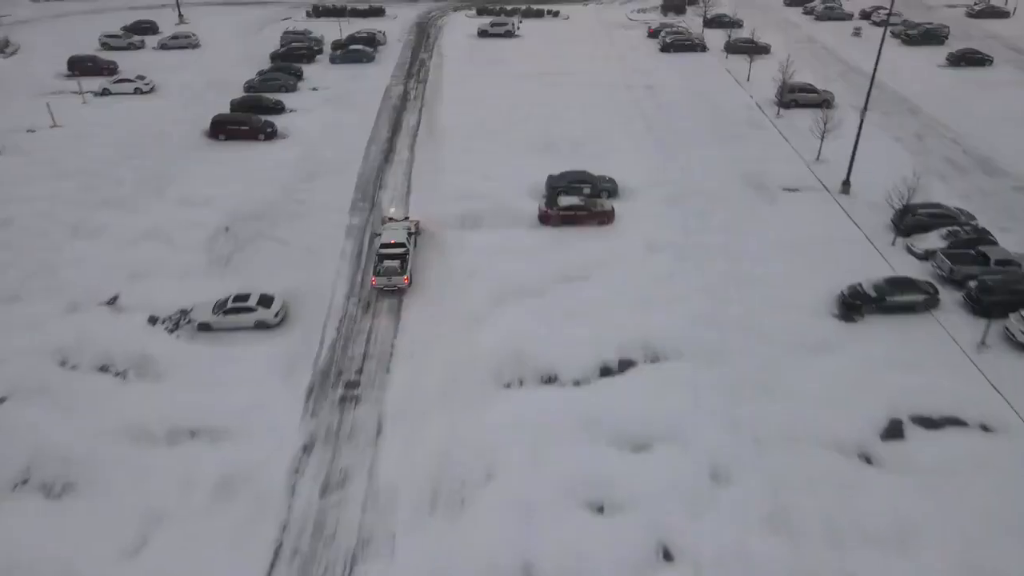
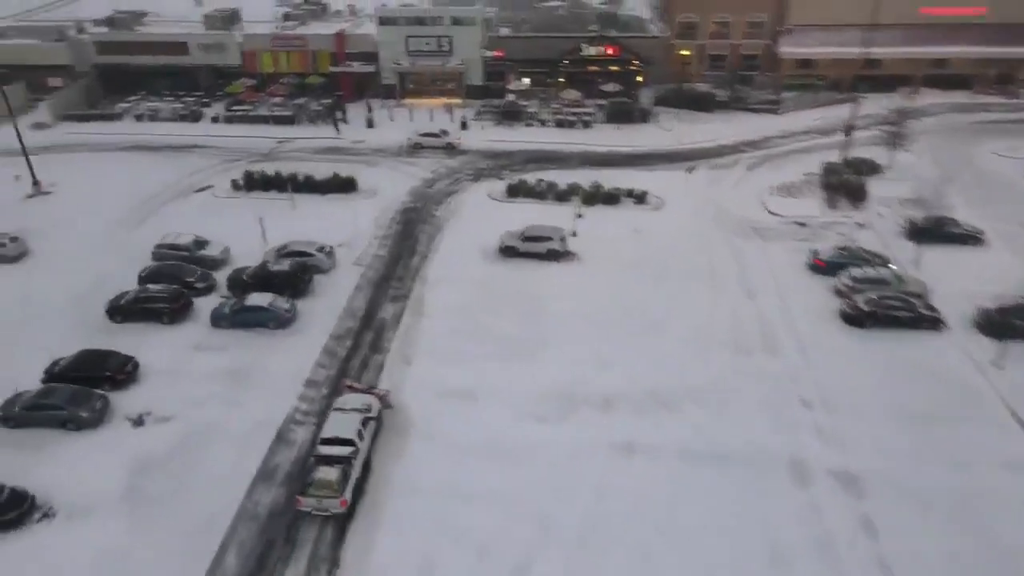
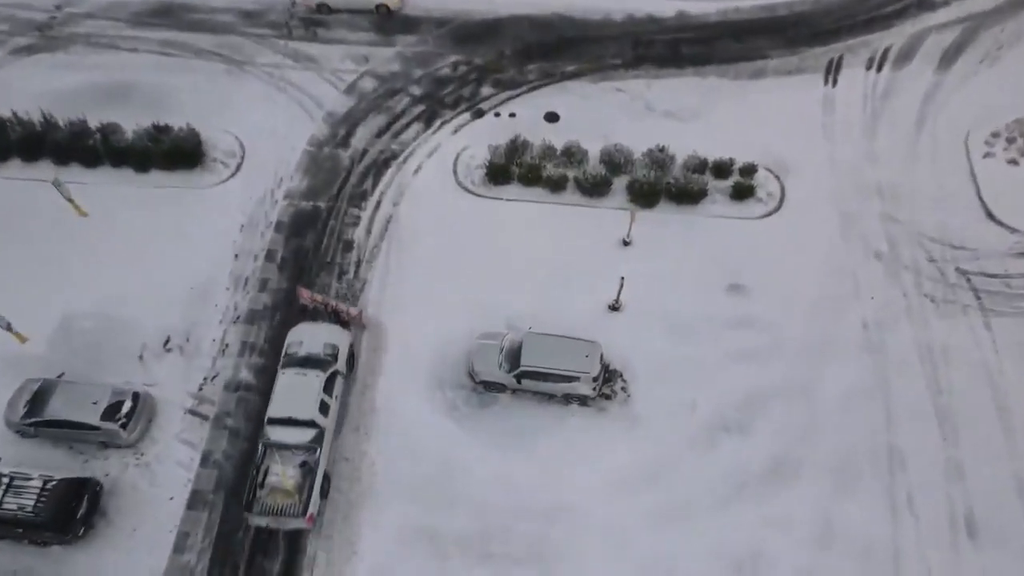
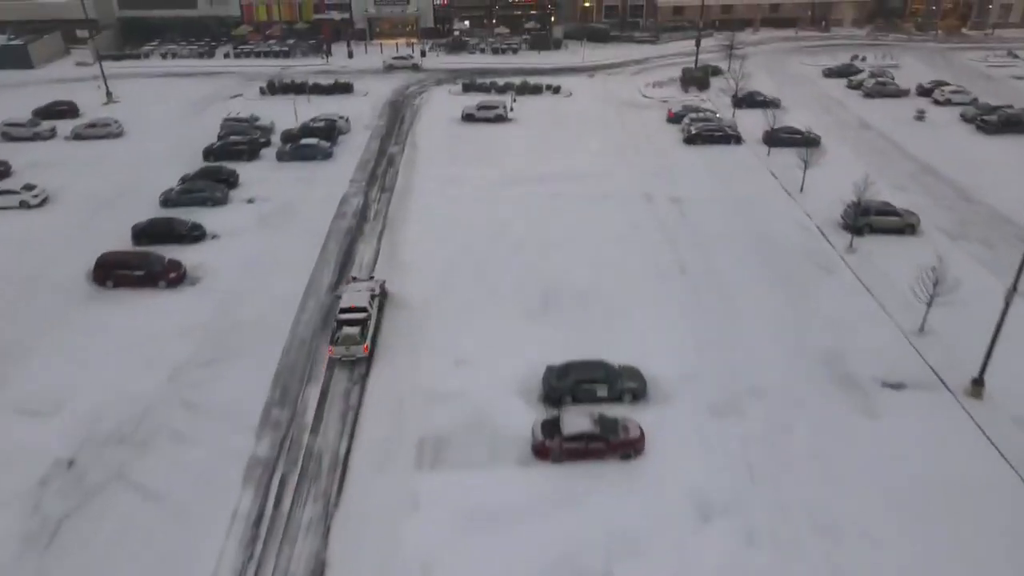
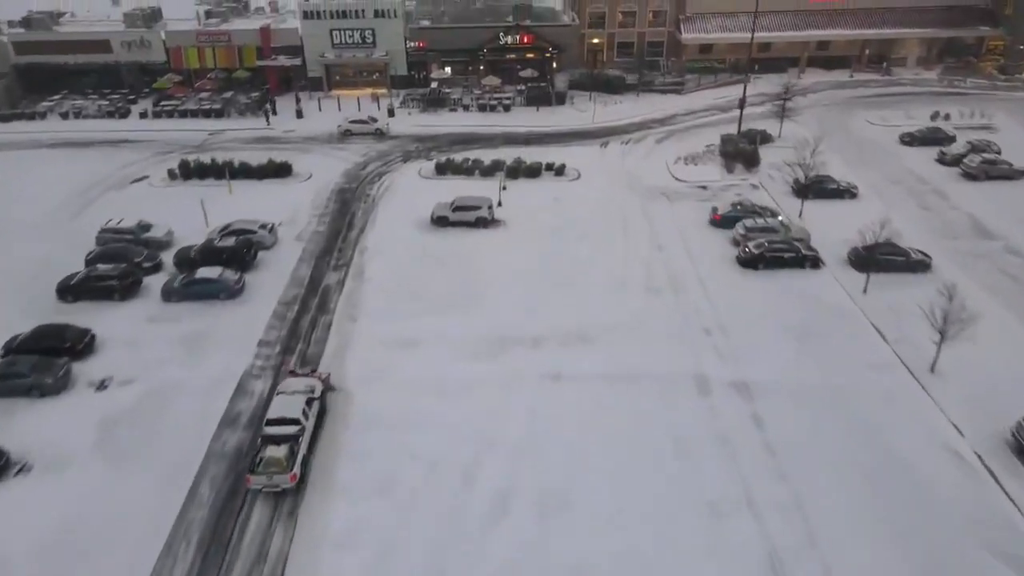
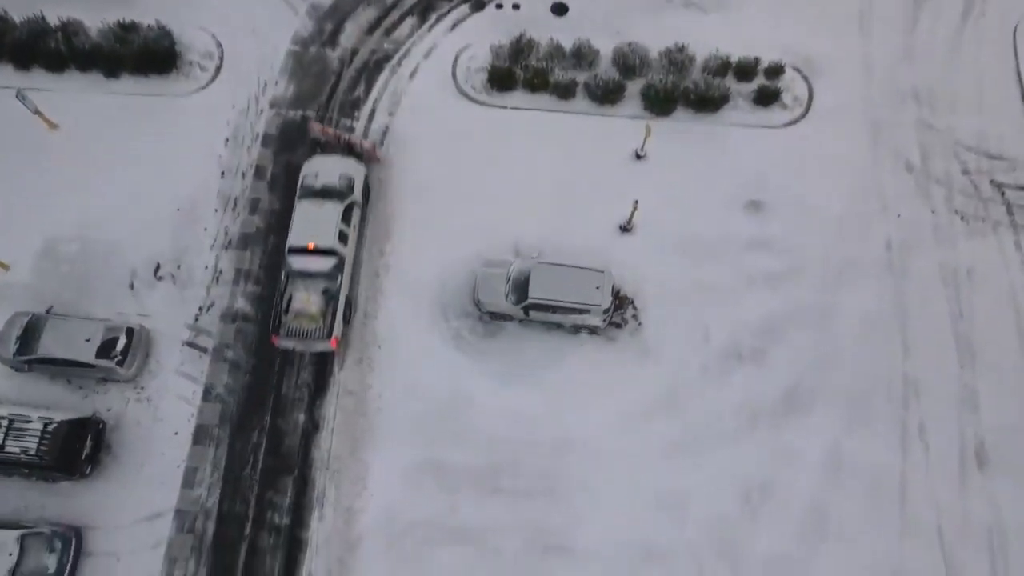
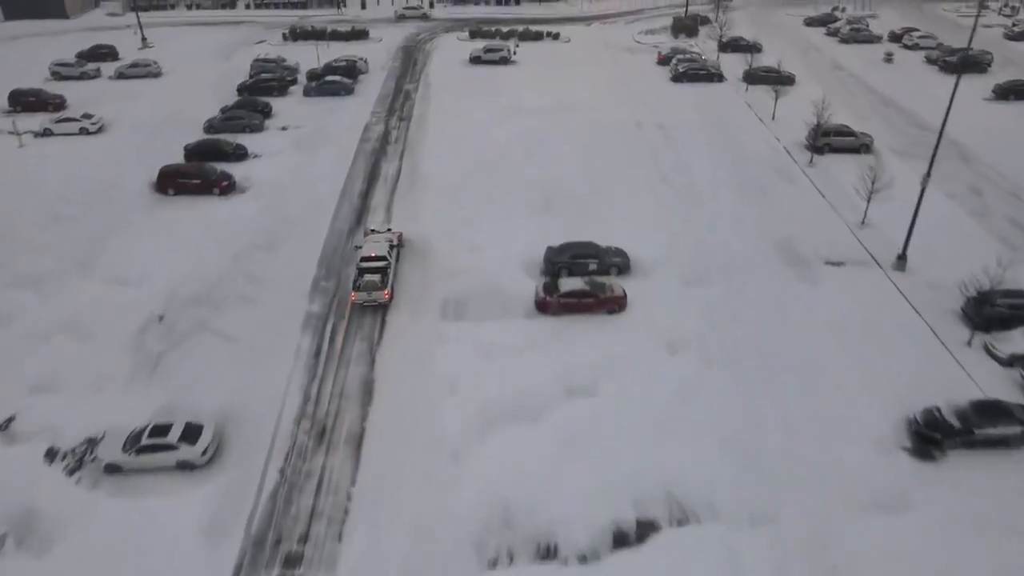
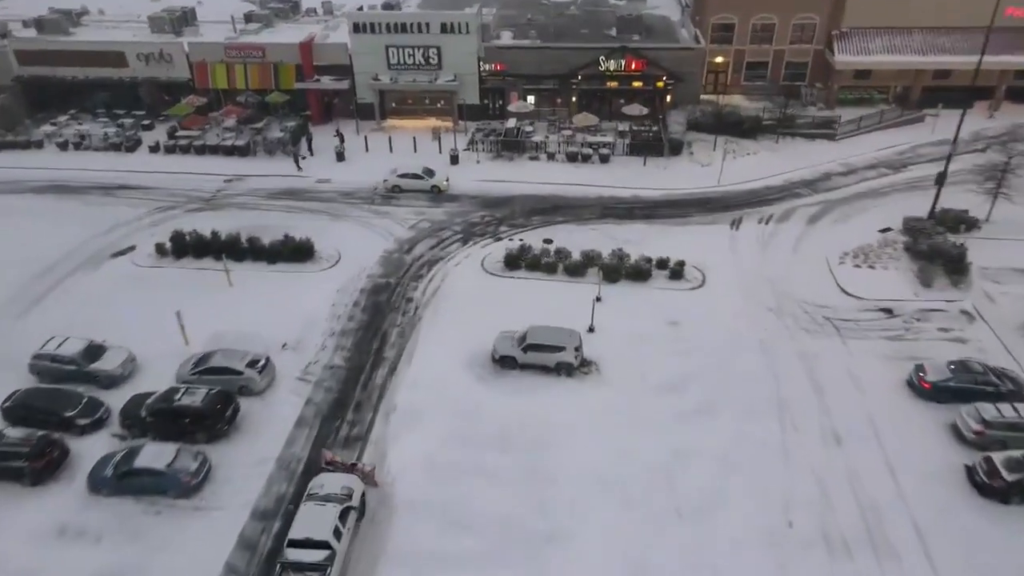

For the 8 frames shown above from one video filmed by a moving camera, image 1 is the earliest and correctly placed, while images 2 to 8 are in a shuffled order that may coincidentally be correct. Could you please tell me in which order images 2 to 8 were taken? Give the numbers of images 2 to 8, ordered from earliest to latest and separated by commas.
7, 4, 5, 2, 8, 3, 6
